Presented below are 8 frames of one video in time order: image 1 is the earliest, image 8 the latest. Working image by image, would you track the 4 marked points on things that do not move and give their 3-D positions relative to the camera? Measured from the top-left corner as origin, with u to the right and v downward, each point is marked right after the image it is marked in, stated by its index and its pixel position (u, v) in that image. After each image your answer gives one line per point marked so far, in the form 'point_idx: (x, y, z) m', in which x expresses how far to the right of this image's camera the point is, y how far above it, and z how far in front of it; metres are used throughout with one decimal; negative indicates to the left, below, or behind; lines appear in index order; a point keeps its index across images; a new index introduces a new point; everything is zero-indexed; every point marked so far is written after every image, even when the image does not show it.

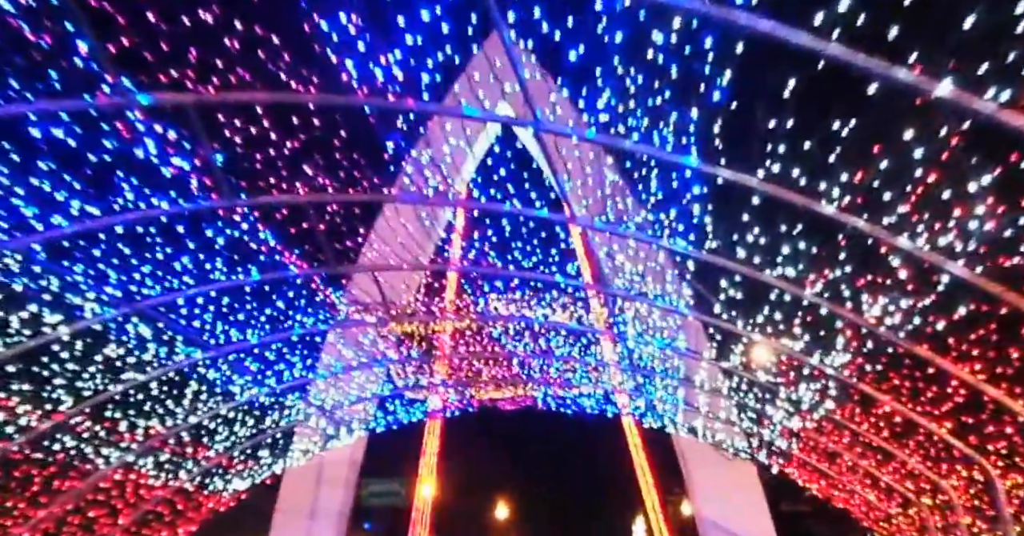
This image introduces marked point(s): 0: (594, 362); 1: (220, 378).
0: (+1.7, -1.9, +11.6) m
1: (-5.8, -2.2, +11.0) m
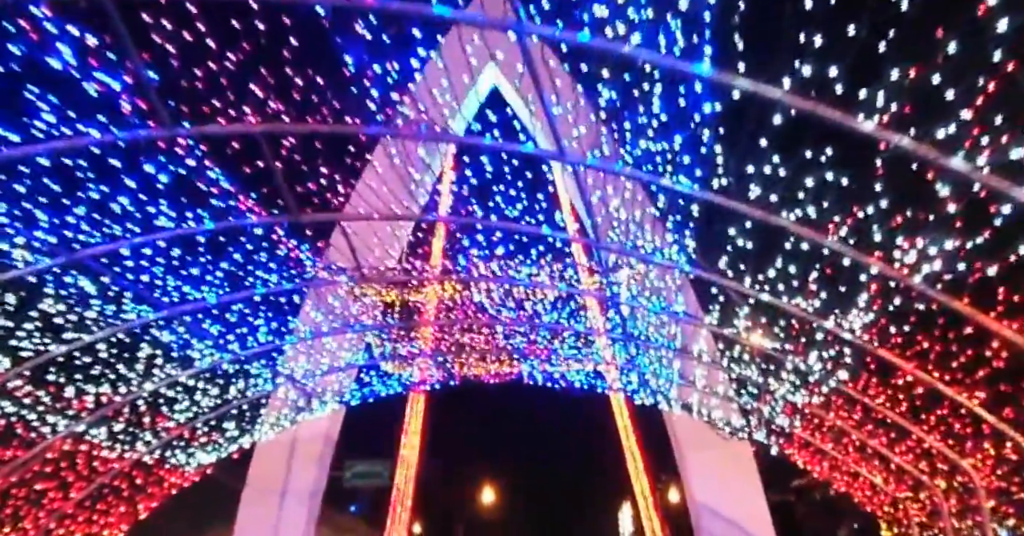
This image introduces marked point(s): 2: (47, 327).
0: (+1.4, -1.2, +10.8) m
1: (-6.1, -1.3, +10.1) m
2: (-7.3, -0.9, +8.8) m
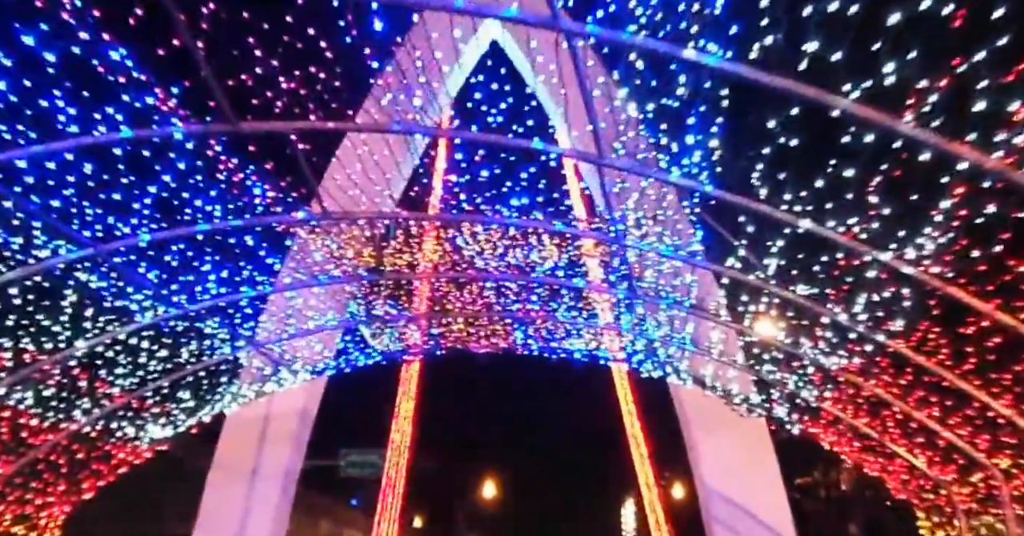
0: (+1.2, -0.3, +9.3) m
1: (-6.3, -0.3, +8.7) m
2: (-7.5, +0.1, +7.4) m
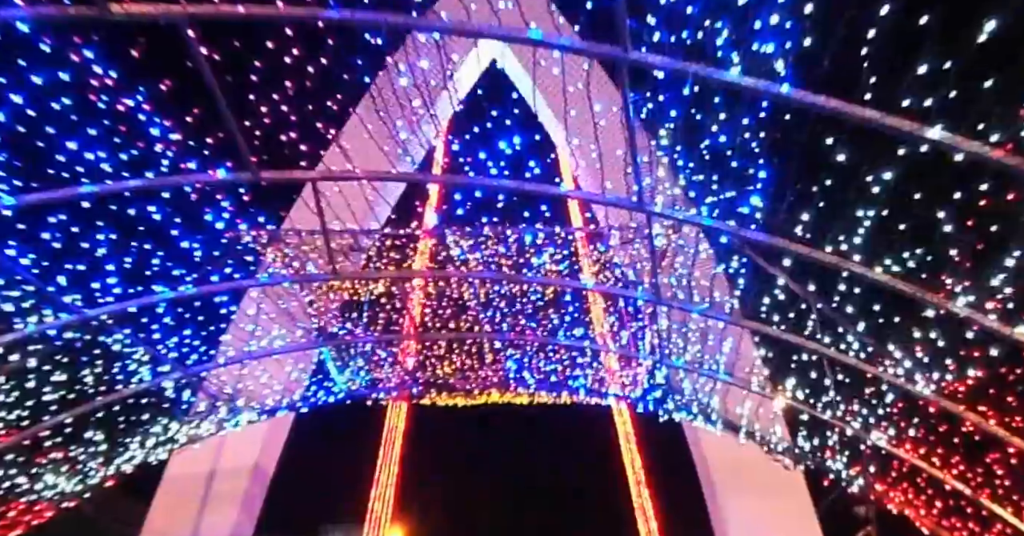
0: (+1.0, -0.2, +7.3) m
1: (-6.4, -0.1, +6.6) m
2: (-7.6, +0.4, +5.3) m
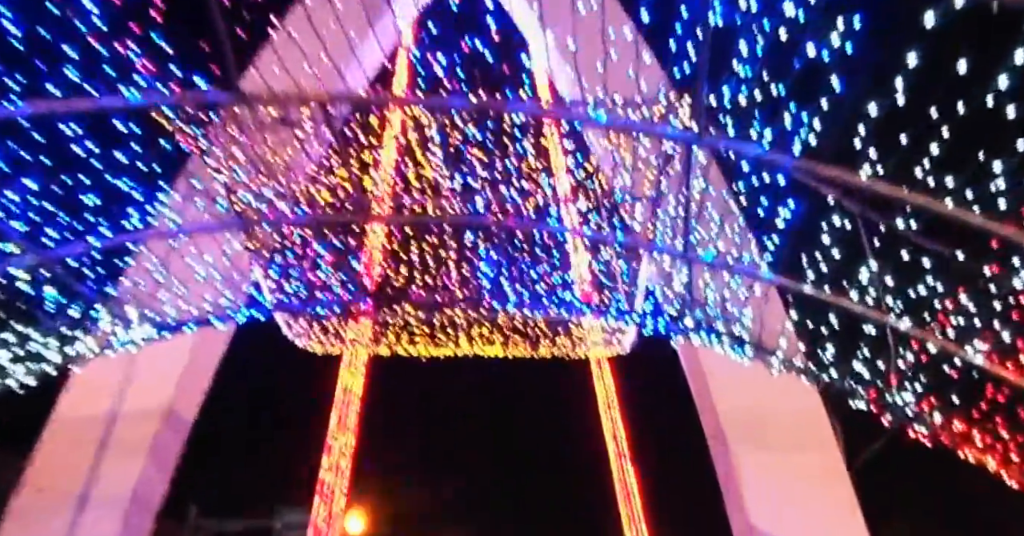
0: (+0.9, +1.5, +5.0) m
1: (-6.6, +1.7, +4.1) m
2: (-7.7, +2.3, +2.8) m
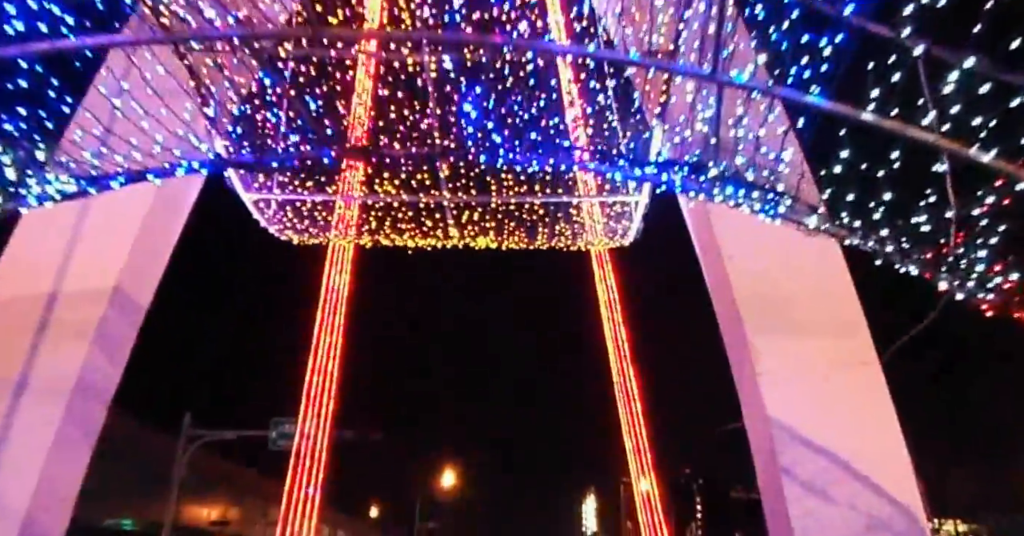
0: (+0.7, +2.9, +3.5) m
1: (-6.7, +3.1, +2.6) m
2: (-7.9, +3.5, +1.2) m
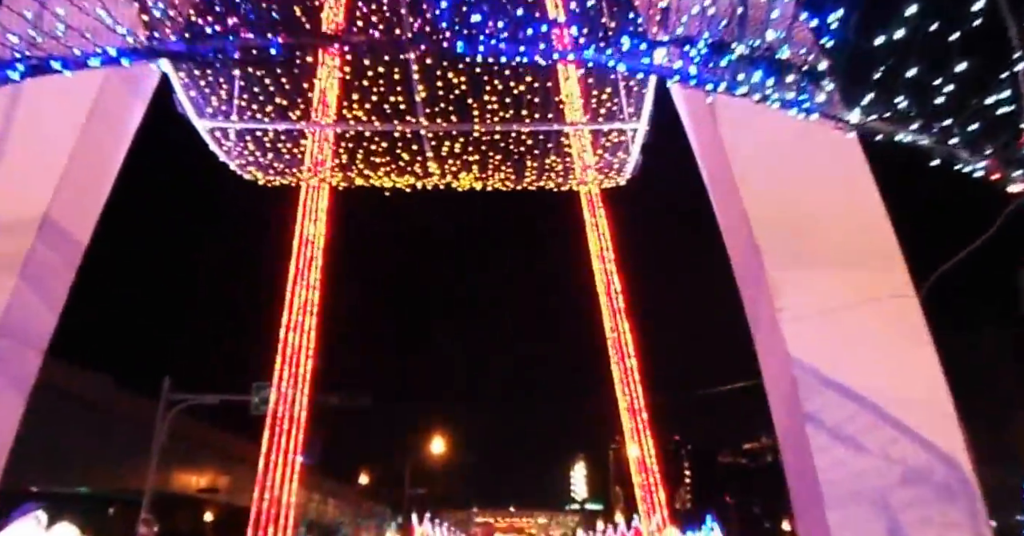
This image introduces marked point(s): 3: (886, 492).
0: (+0.6, +3.7, +2.4) m
1: (-6.8, +3.8, +1.3) m
2: (-8.0, +4.2, -0.1) m
3: (+3.6, -2.2, +5.3) m
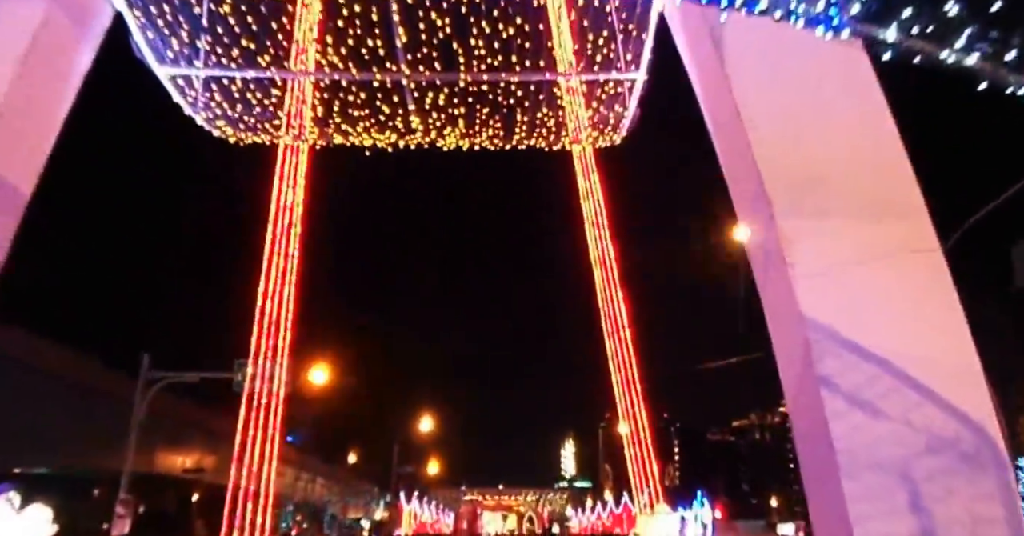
0: (+0.6, +4.0, +1.6) m
1: (-6.8, +4.2, +0.4) m
2: (-8.0, +4.5, -1.0) m
3: (+3.4, -1.7, +4.8) m
